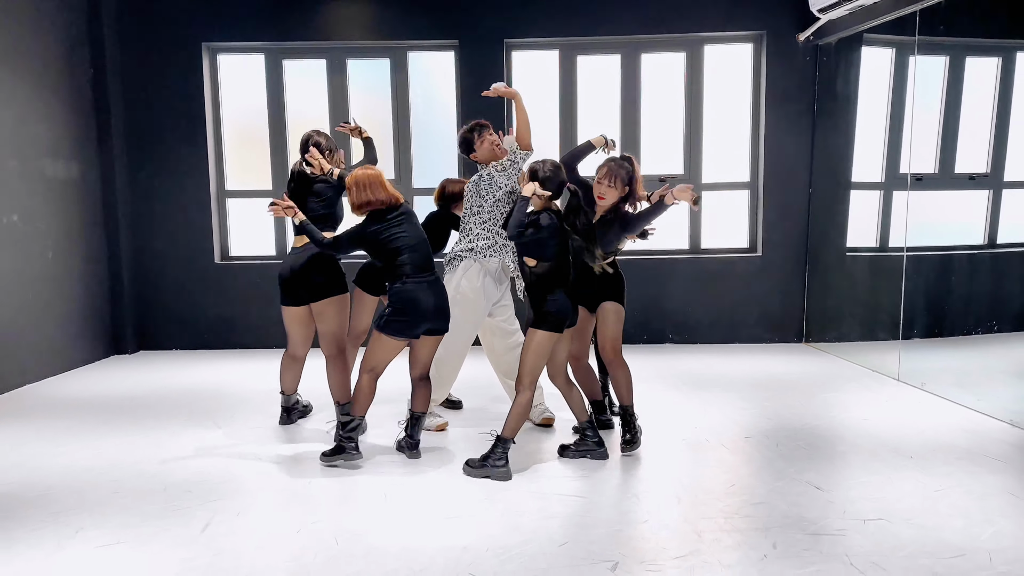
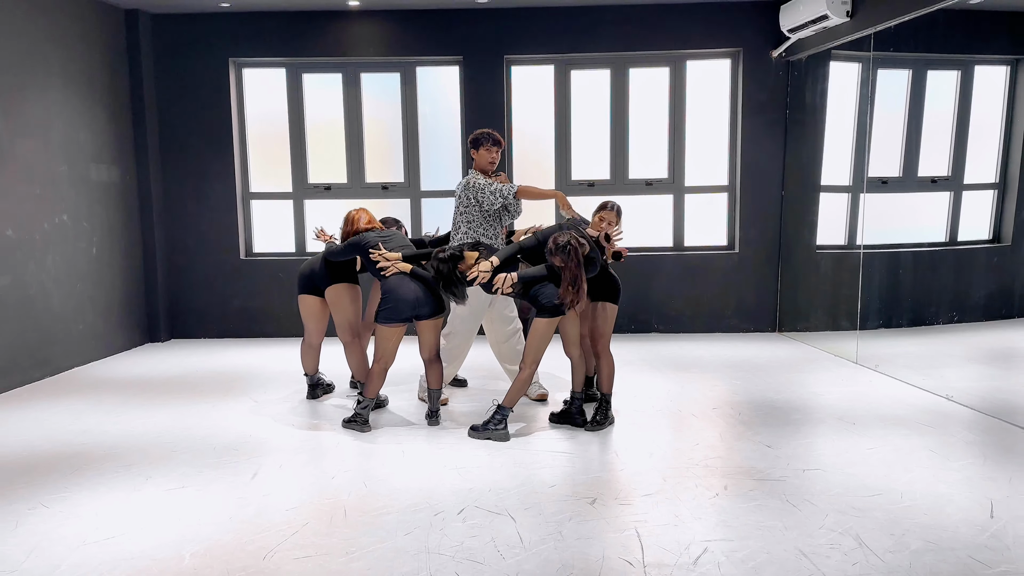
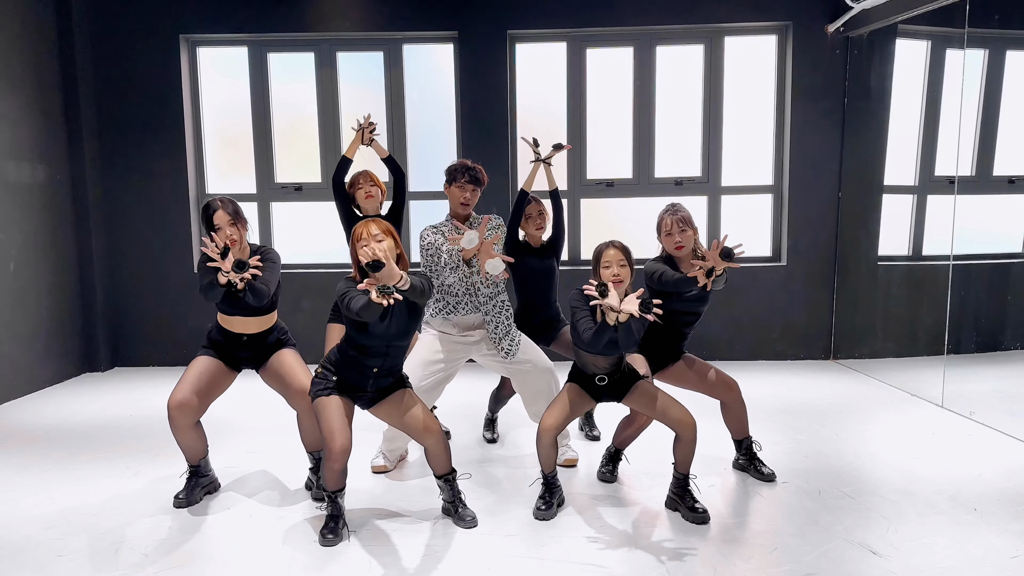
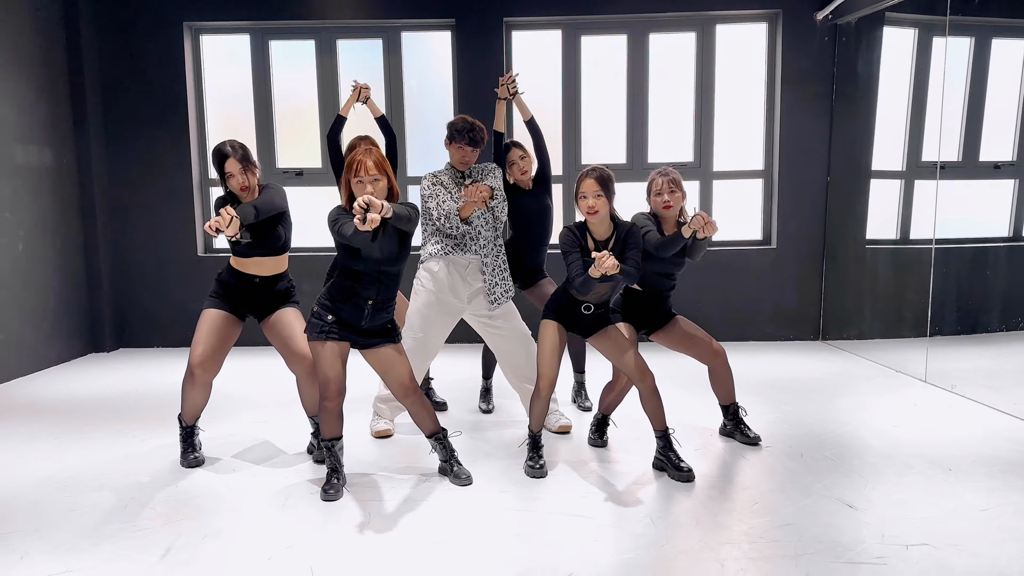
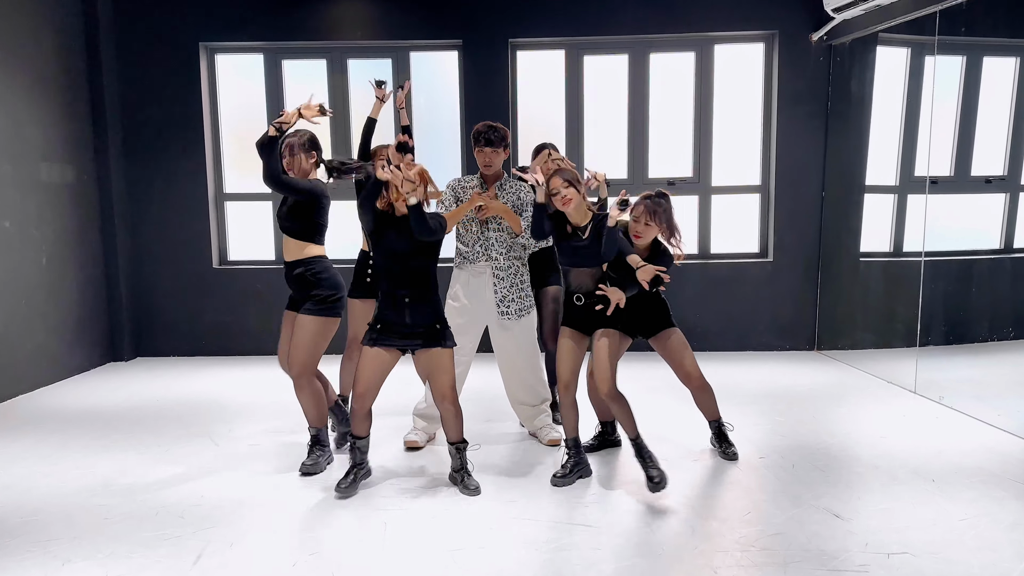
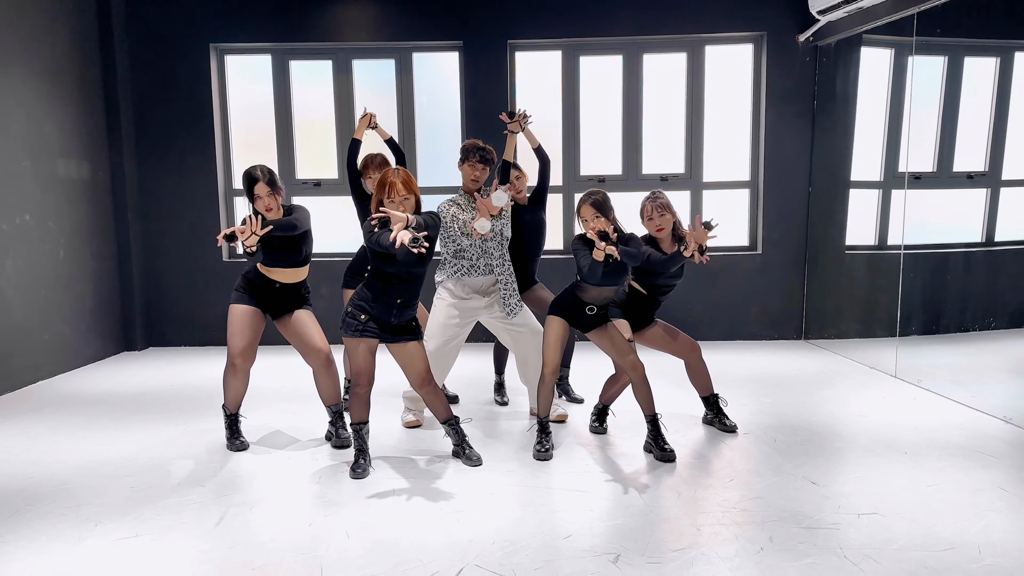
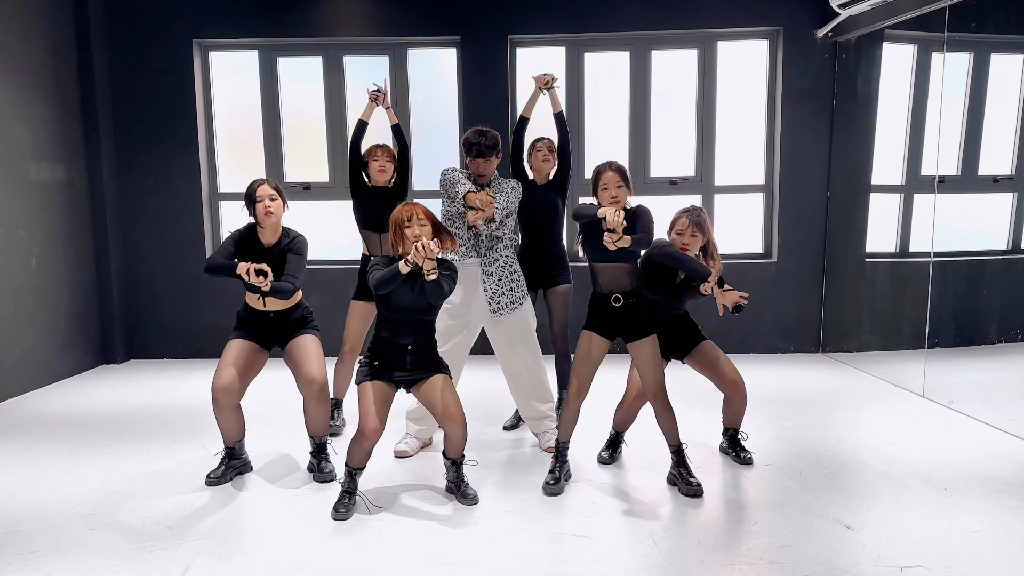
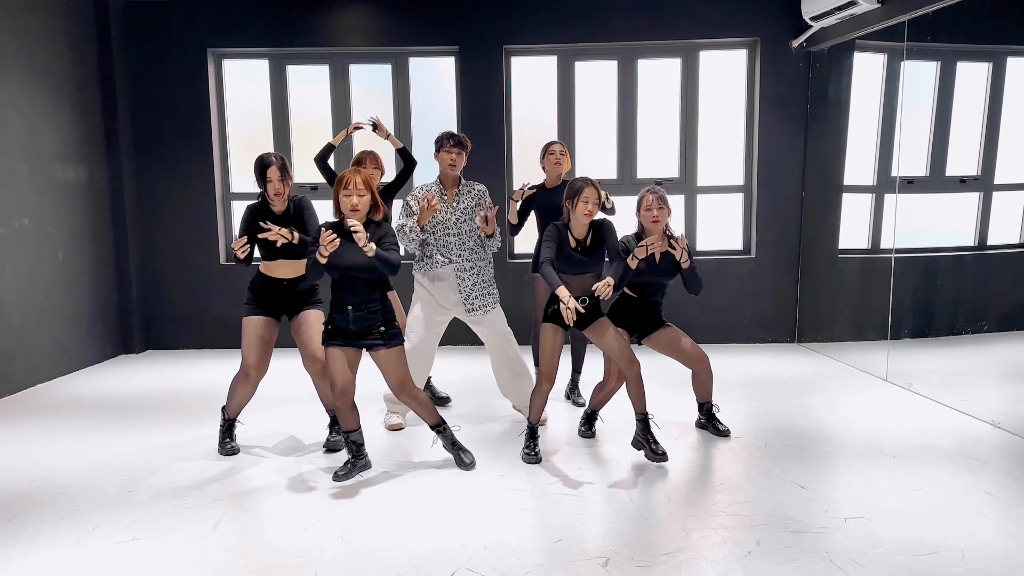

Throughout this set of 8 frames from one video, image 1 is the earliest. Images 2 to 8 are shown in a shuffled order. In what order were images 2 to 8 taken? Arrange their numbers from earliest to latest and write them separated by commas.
2, 5, 7, 6, 3, 4, 8
